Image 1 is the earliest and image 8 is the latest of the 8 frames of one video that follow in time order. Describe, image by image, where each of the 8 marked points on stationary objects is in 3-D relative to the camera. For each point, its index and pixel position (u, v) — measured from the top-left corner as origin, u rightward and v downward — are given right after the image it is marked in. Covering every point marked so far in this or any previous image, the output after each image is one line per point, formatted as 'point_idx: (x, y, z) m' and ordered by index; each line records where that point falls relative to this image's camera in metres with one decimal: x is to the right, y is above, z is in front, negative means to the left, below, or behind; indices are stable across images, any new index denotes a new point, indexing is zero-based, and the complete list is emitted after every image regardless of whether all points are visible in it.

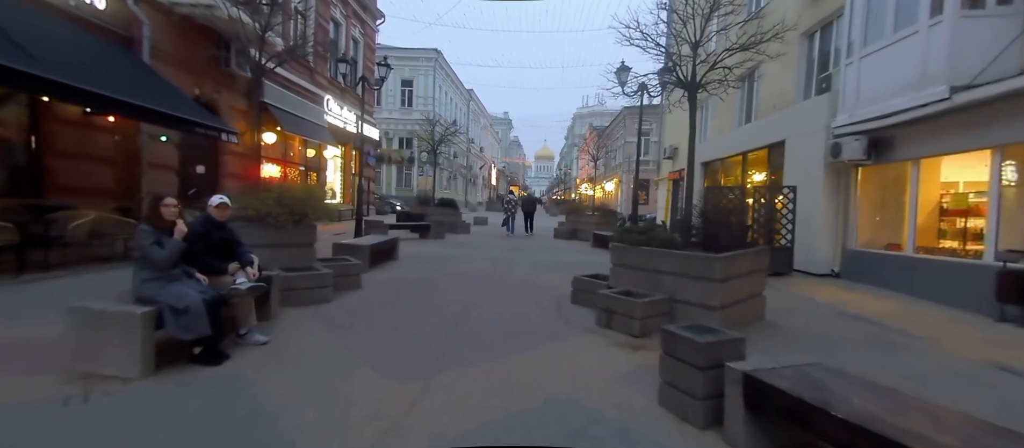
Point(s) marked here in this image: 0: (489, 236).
0: (-1.0, -0.5, +16.5) m
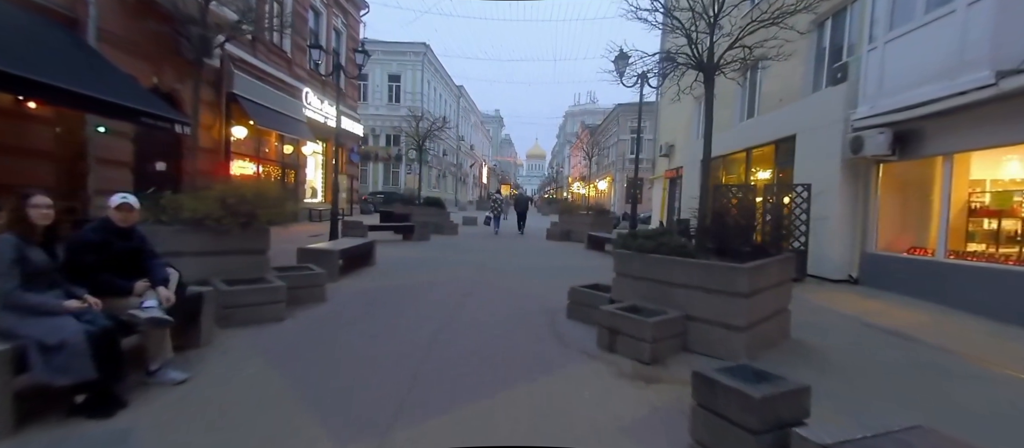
0: (-1.3, -0.5, +15.7) m
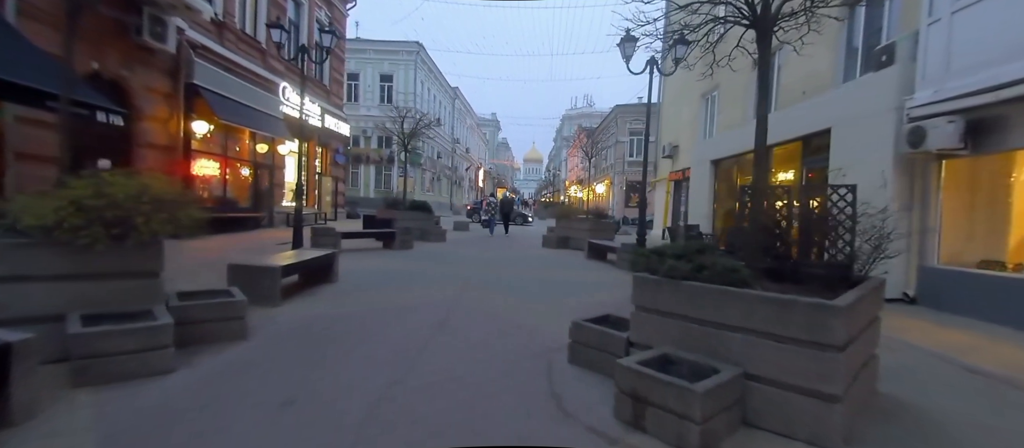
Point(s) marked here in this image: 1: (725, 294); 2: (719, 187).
0: (-1.6, -0.7, +14.2) m
1: (+1.6, -0.5, +3.1) m
2: (+7.3, +1.3, +13.9) m
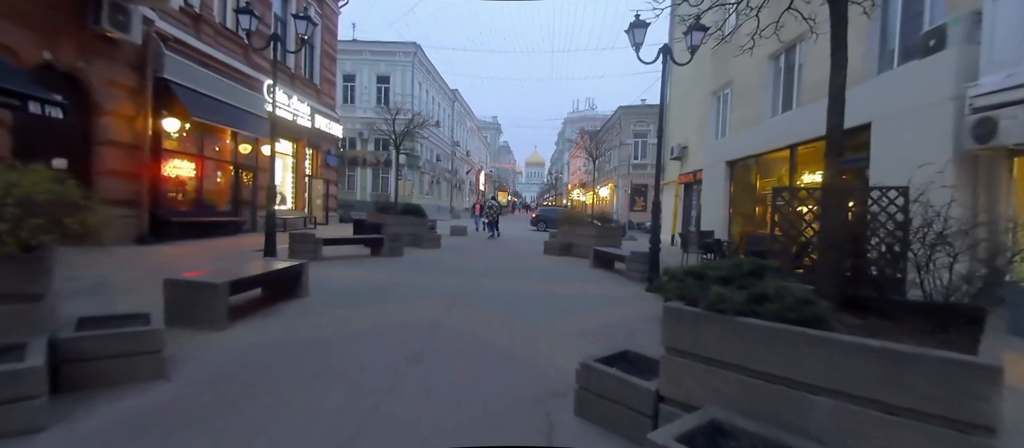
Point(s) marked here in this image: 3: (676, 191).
0: (-1.6, -0.9, +13.3) m
1: (+1.5, -0.6, +2.1) m
2: (+7.3, +1.1, +12.9) m
3: (+7.8, +1.6, +19.2) m
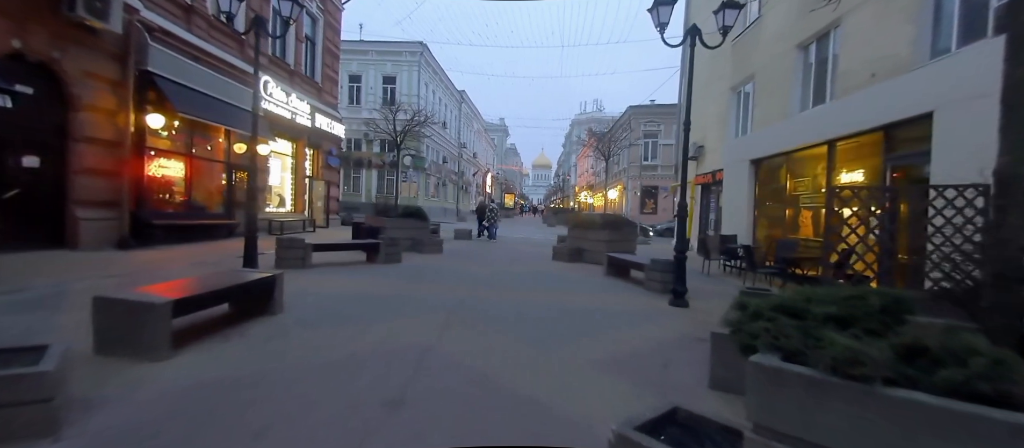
0: (-1.4, -1.0, +12.4) m
1: (+1.5, -0.7, +1.2) m
2: (+7.5, +1.0, +11.9) m
3: (+8.2, +1.4, +18.2) m
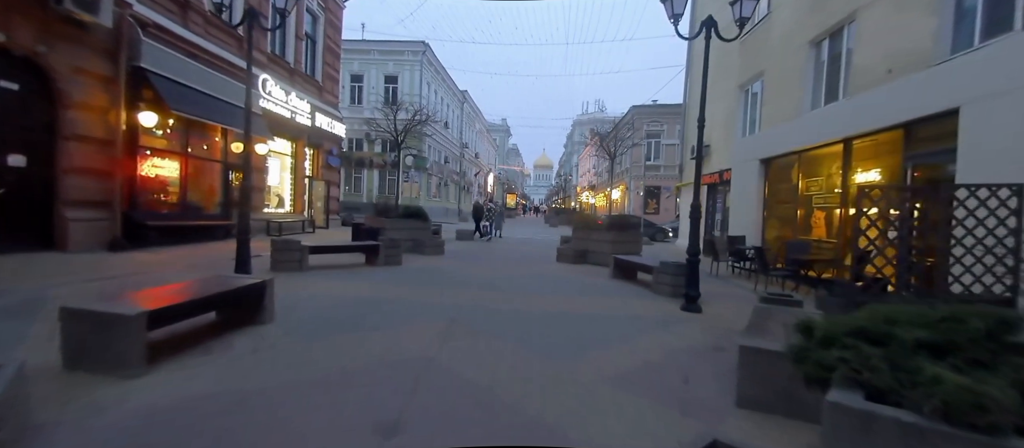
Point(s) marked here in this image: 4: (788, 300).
0: (-1.3, -1.0, +12.2) m
1: (+1.6, -0.7, +0.9) m
2: (+7.6, +0.9, +11.6) m
3: (+8.3, +1.4, +17.9) m
4: (+3.8, -1.0, +5.4) m
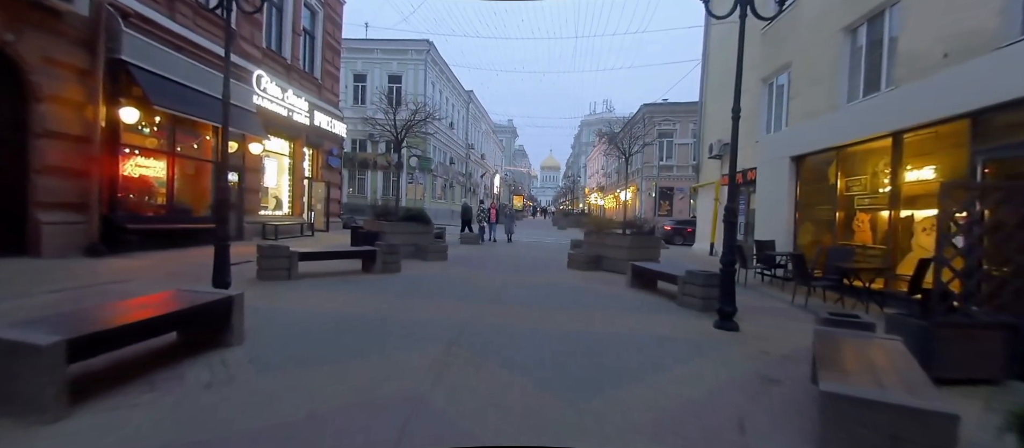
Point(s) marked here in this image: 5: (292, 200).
0: (-1.1, -1.1, +11.3) m
1: (+1.6, -0.7, +0.1) m
2: (+7.8, +0.8, +10.6) m
3: (+8.6, +1.3, +16.9) m
4: (+3.9, -1.1, +4.5) m
5: (-9.0, +1.0, +16.3) m
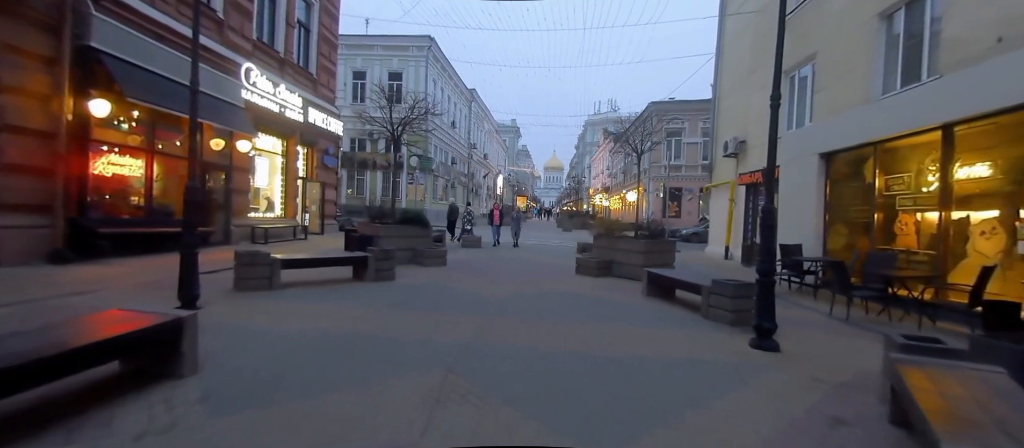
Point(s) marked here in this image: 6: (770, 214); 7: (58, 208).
0: (-1.0, -1.2, +10.6) m
1: (+1.7, -0.8, -0.7) m
2: (+7.9, +0.8, +9.8) m
3: (+8.8, +1.2, +16.1) m
4: (+4.0, -1.1, +3.7) m
5: (-8.9, +0.9, +15.6) m
6: (+3.5, +0.1, +5.3) m
7: (-9.0, +0.3, +8.0) m
